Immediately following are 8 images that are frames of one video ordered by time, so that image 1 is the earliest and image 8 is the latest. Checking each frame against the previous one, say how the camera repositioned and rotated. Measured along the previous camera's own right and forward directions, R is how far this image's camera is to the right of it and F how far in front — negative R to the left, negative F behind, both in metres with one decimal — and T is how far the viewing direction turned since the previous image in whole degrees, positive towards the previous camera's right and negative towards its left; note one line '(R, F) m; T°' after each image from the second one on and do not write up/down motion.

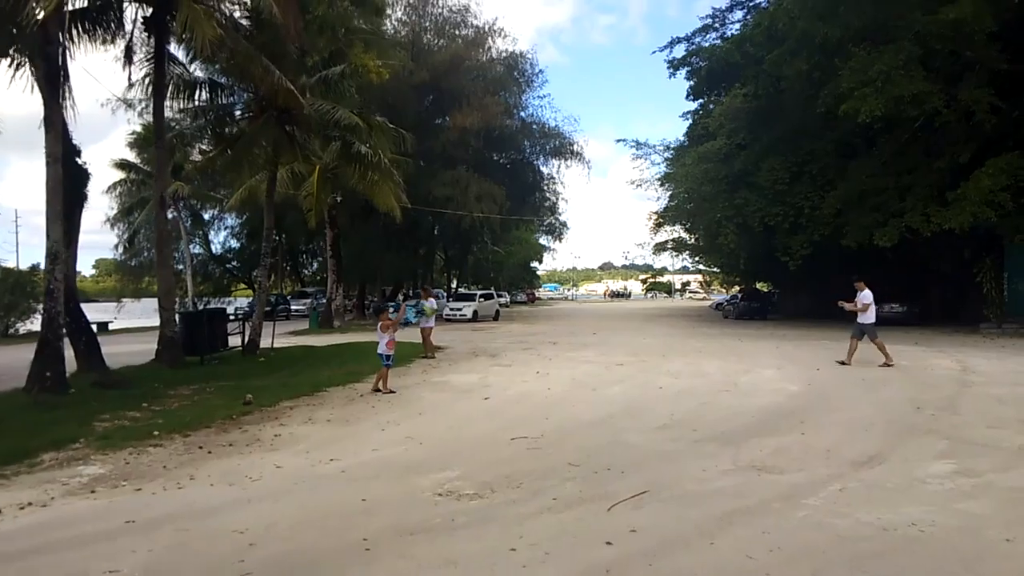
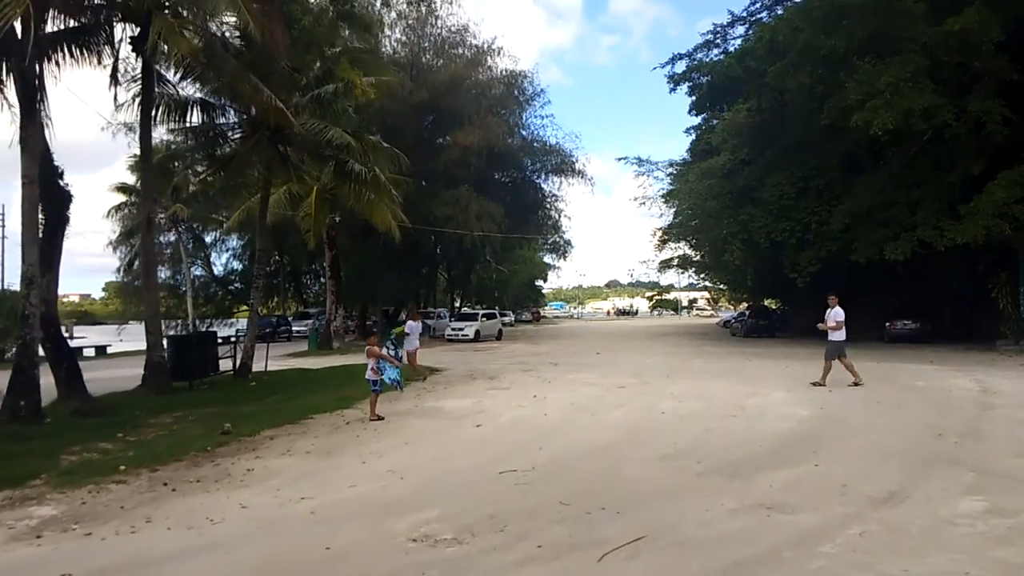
(+0.2, +0.5) m; 0°
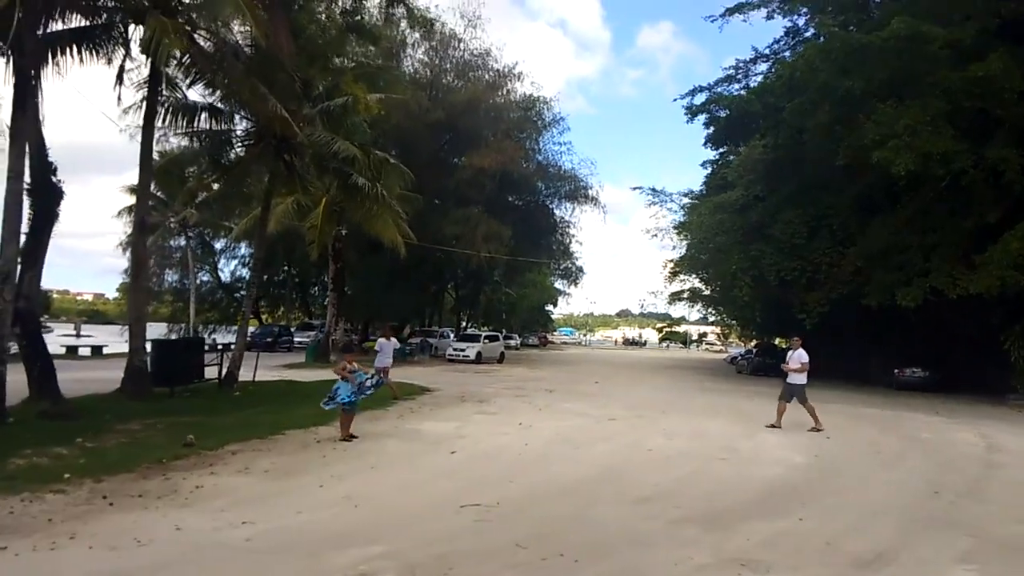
(+0.4, +0.4) m; -1°
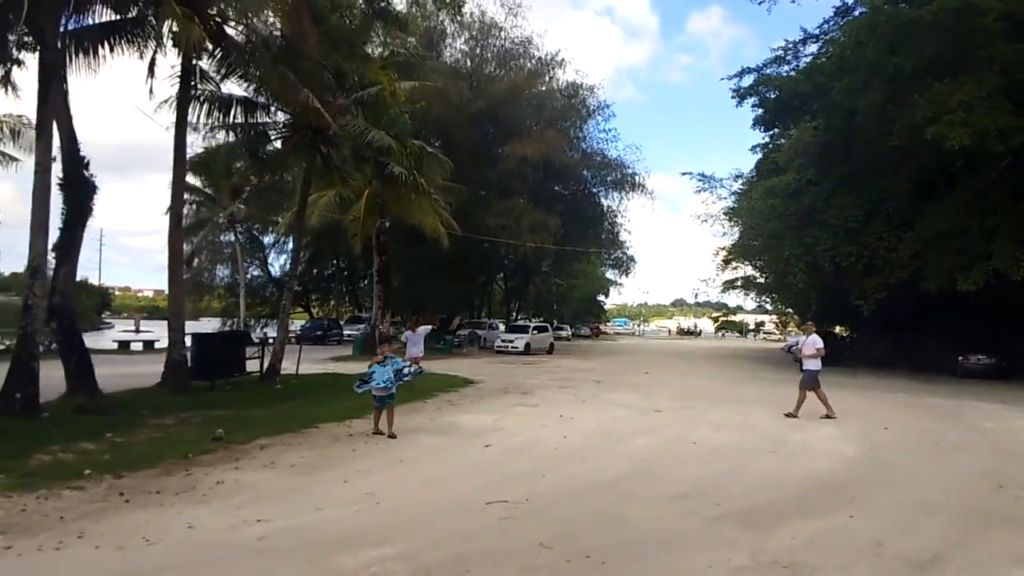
(+0.2, +0.4) m; -4°
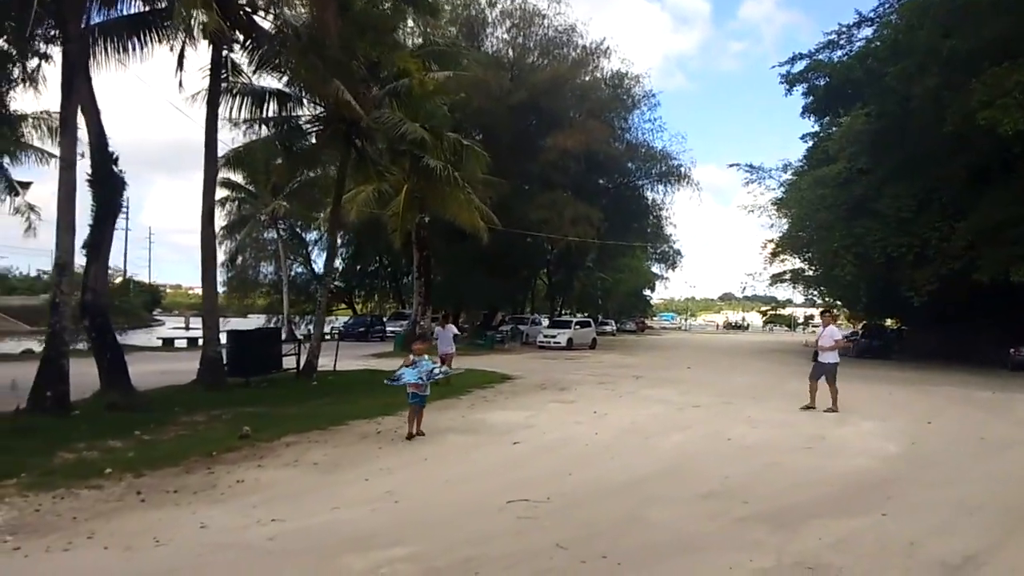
(+0.2, +0.2) m; -3°
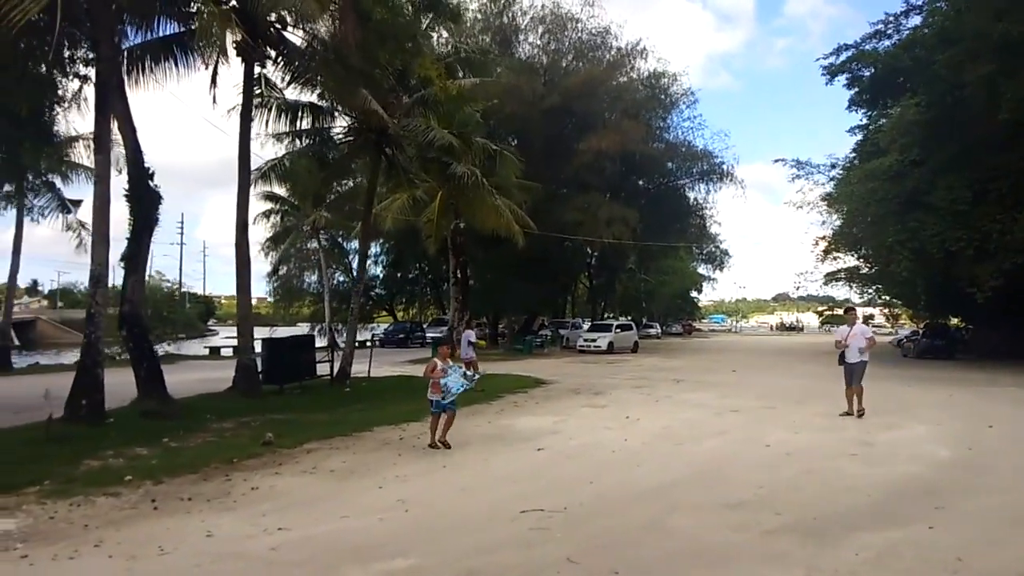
(+0.3, +0.1) m; -3°
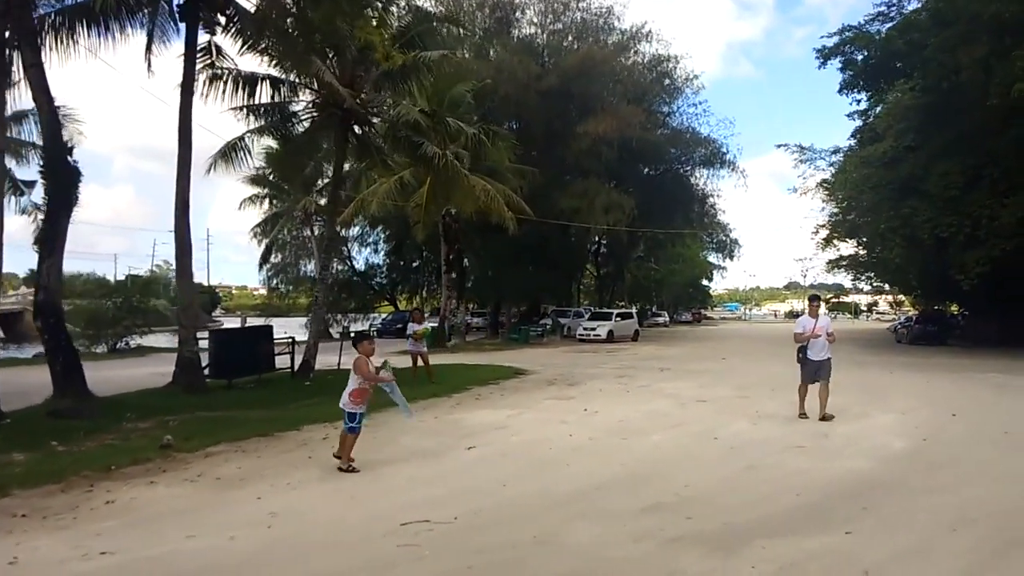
(+1.0, +1.0) m; -1°
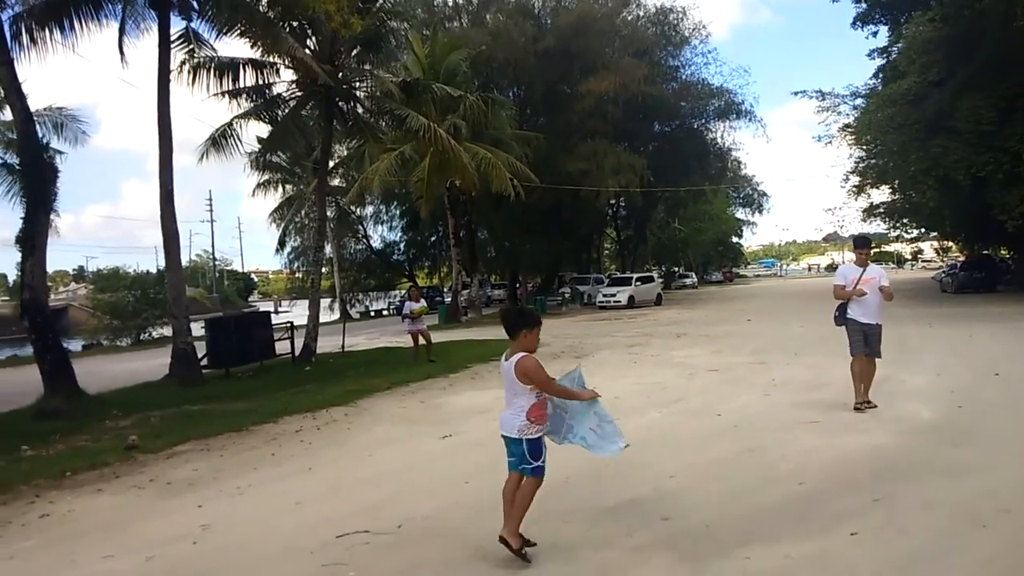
(+0.7, +0.6) m; -2°
